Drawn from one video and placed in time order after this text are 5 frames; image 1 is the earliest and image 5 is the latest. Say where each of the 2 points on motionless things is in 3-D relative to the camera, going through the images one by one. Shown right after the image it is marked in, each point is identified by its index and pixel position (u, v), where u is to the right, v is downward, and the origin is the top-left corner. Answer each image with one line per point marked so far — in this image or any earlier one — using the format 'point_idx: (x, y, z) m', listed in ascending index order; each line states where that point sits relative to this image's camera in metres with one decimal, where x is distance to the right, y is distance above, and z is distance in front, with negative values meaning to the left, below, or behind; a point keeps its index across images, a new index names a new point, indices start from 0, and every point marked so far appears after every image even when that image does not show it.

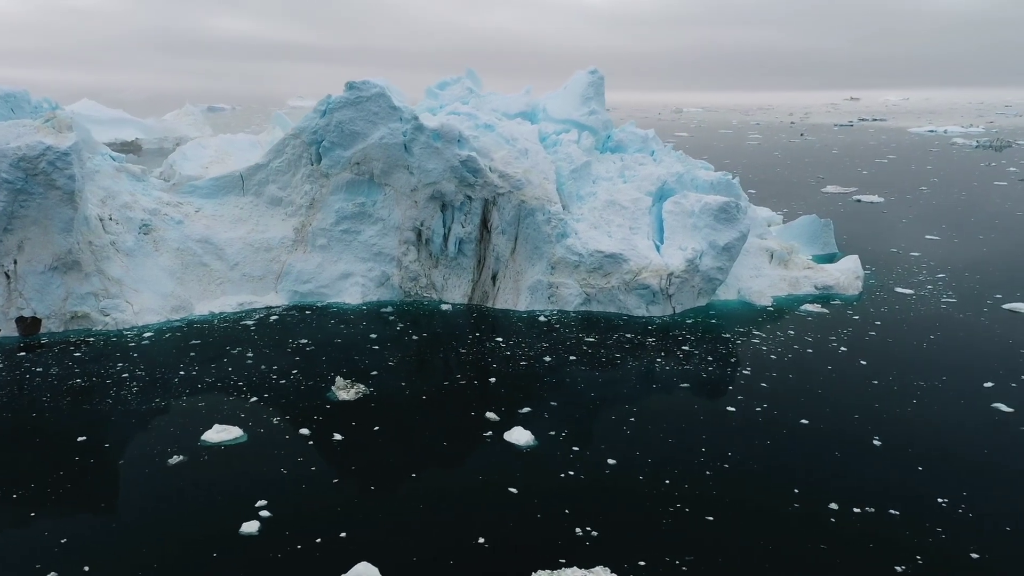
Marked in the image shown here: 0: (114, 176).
0: (-6.1, +1.7, +11.6) m
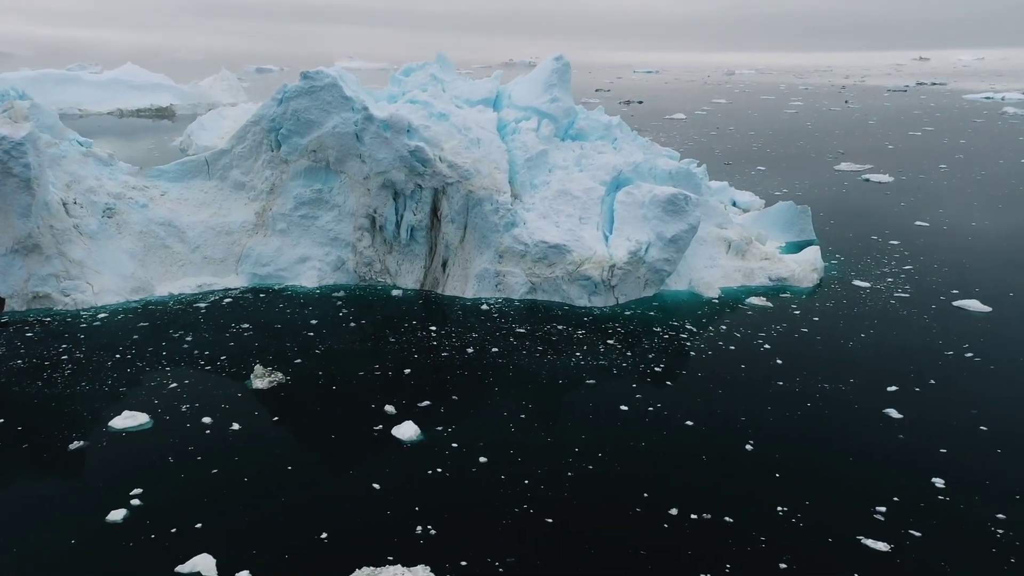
0: (-6.9, +2.0, +12.1) m
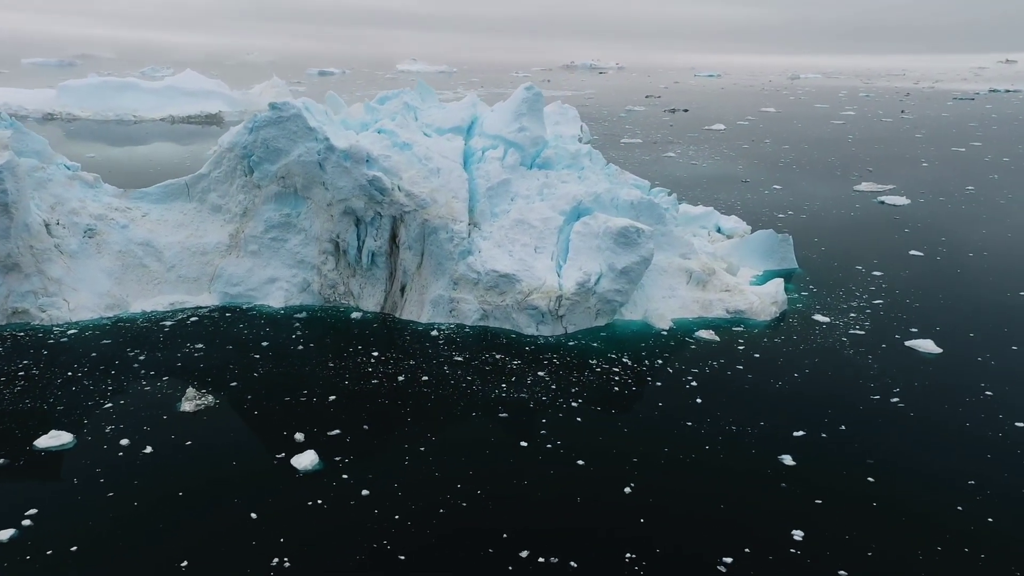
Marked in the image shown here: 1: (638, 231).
0: (-7.6, +1.8, +12.9) m
1: (+2.0, +0.9, +12.2) m
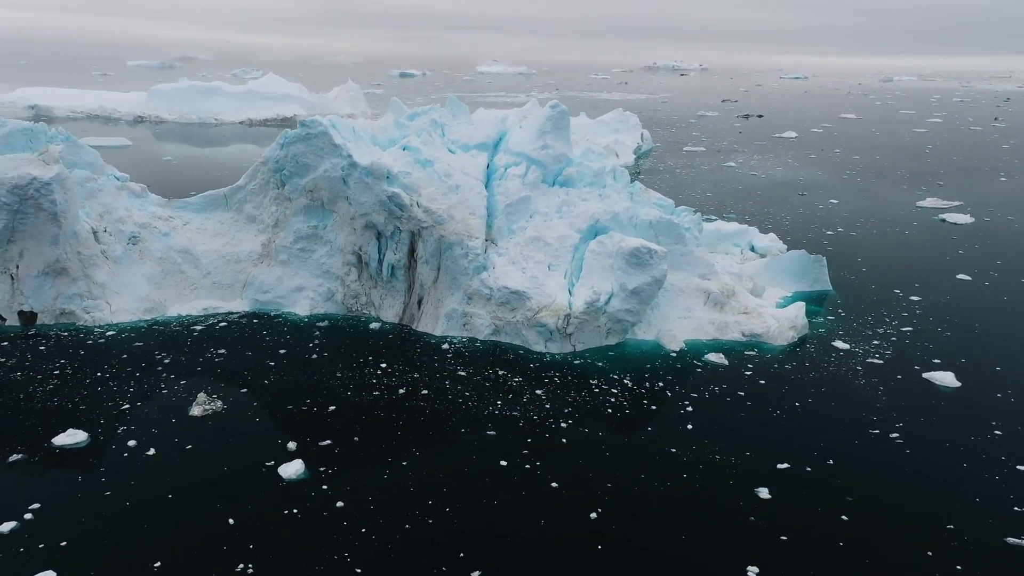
0: (-7.2, +1.7, +13.8) m
1: (+2.2, +0.6, +12.2) m
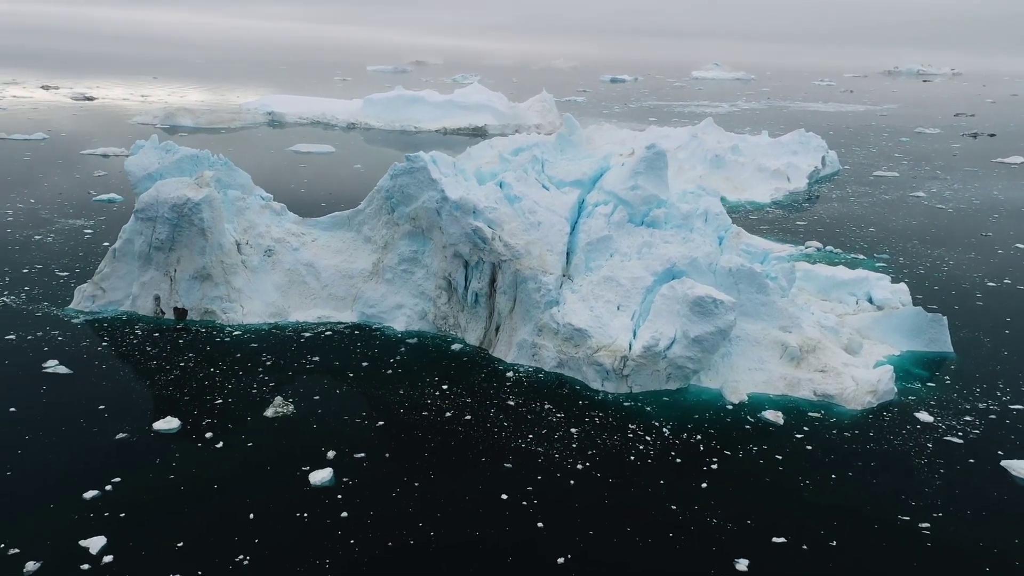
0: (-5.3, +1.6, +16.1) m
1: (+3.3, -0.2, +12.1) m
